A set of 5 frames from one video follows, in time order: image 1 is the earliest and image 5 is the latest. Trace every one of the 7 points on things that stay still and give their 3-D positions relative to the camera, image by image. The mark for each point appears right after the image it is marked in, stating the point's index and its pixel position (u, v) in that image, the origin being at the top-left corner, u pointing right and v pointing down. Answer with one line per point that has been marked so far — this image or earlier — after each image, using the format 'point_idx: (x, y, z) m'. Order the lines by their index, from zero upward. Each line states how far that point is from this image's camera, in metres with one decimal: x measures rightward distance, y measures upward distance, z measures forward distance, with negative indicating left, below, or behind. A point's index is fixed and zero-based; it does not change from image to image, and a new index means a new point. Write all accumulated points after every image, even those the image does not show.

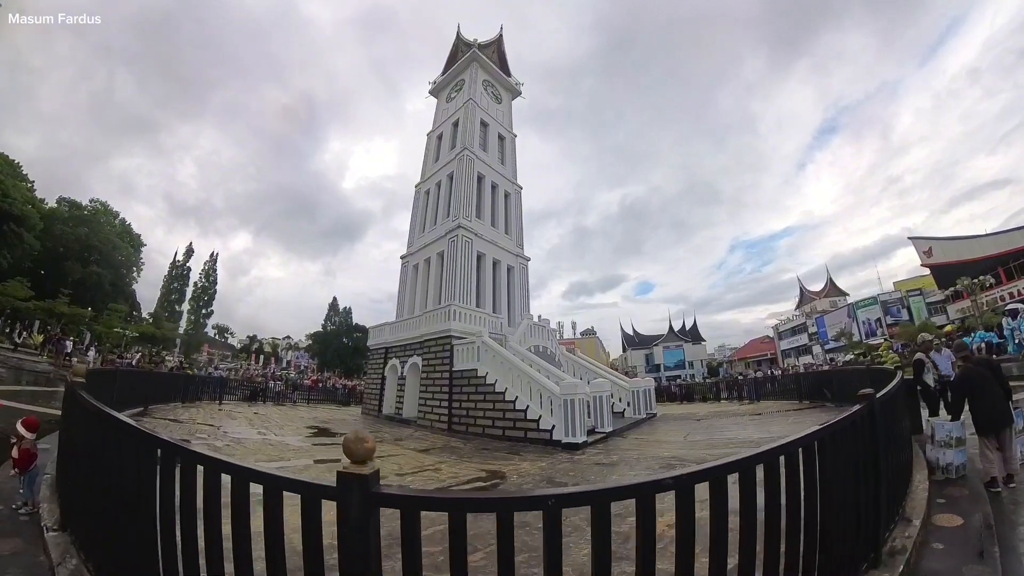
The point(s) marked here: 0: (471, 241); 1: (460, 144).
0: (-0.7, +1.1, +9.8) m
1: (-1.2, +3.7, +11.0) m
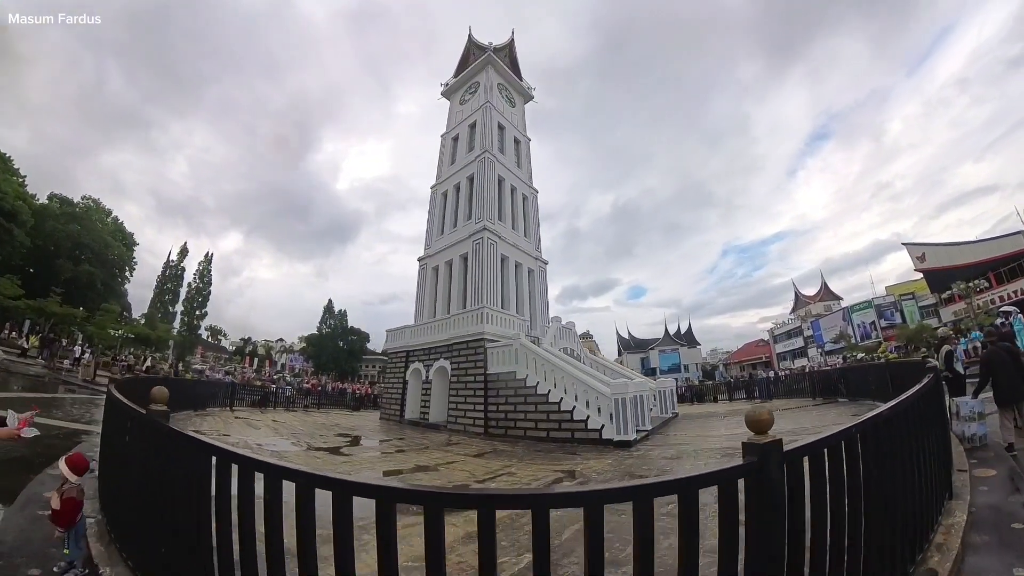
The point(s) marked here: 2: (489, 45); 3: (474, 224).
0: (-0.3, +1.0, +9.7) m
1: (-0.8, +3.6, +10.9) m
2: (-0.7, +8.1, +14.0) m
3: (-0.7, +1.5, +10.0) m
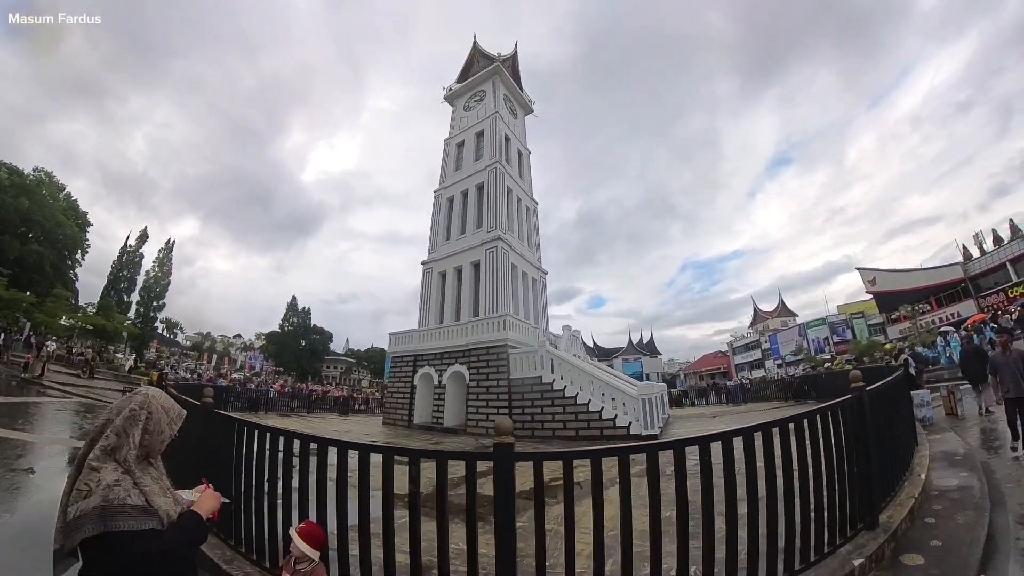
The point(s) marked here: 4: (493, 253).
0: (-0.1, +0.9, +9.9) m
1: (-0.6, +3.5, +11.1) m
2: (-0.6, +7.9, +14.3) m
3: (-0.5, +1.3, +10.1) m
4: (-0.4, +0.8, +9.9) m
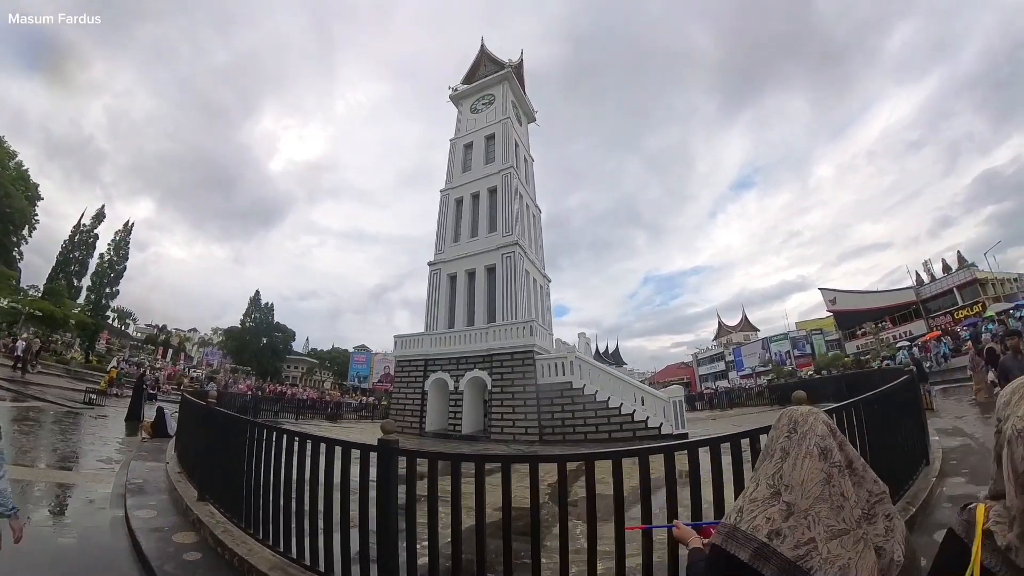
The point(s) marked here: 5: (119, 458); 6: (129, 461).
0: (+0.2, +0.7, +9.9) m
1: (-0.3, +3.3, +11.0) m
2: (-0.3, +7.7, +14.3) m
3: (-0.2, +1.2, +10.0) m
4: (-0.1, +0.7, +9.8) m
5: (-6.7, -2.9, +7.1) m
6: (-6.1, -2.8, +6.7) m
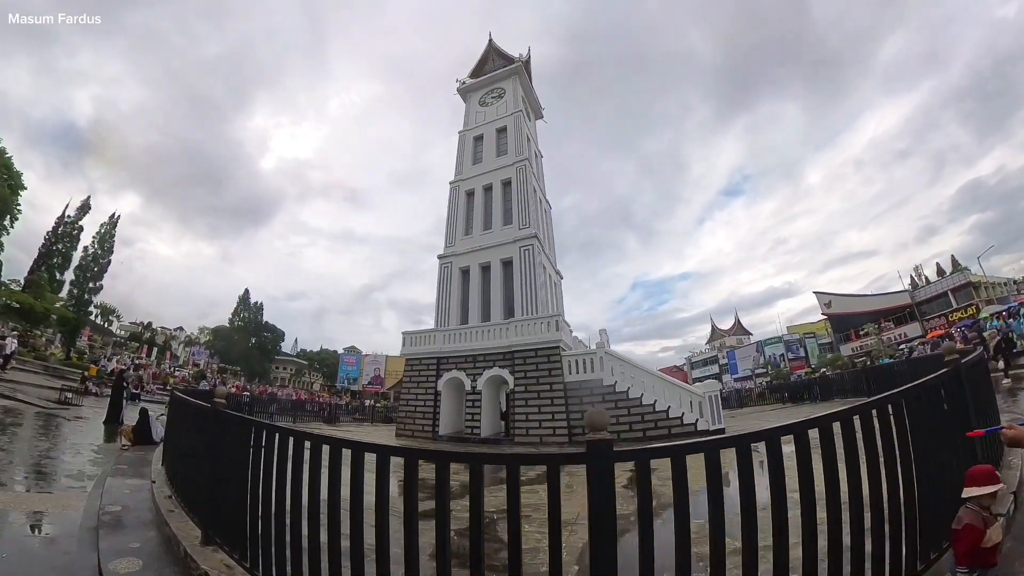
0: (+0.5, +0.8, +9.5) m
1: (+0.1, +3.4, +10.6) m
2: (0.0, +7.8, +13.9) m
3: (+0.1, +1.3, +9.6) m
4: (+0.2, +0.8, +9.3) m
5: (-6.3, -2.8, +6.5) m
6: (-5.8, -2.7, +6.1) m
